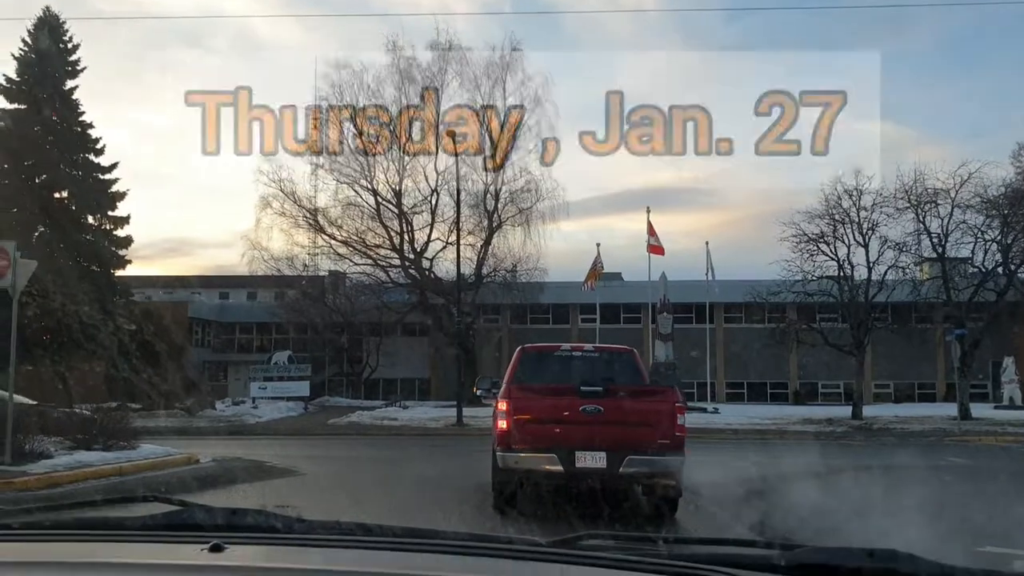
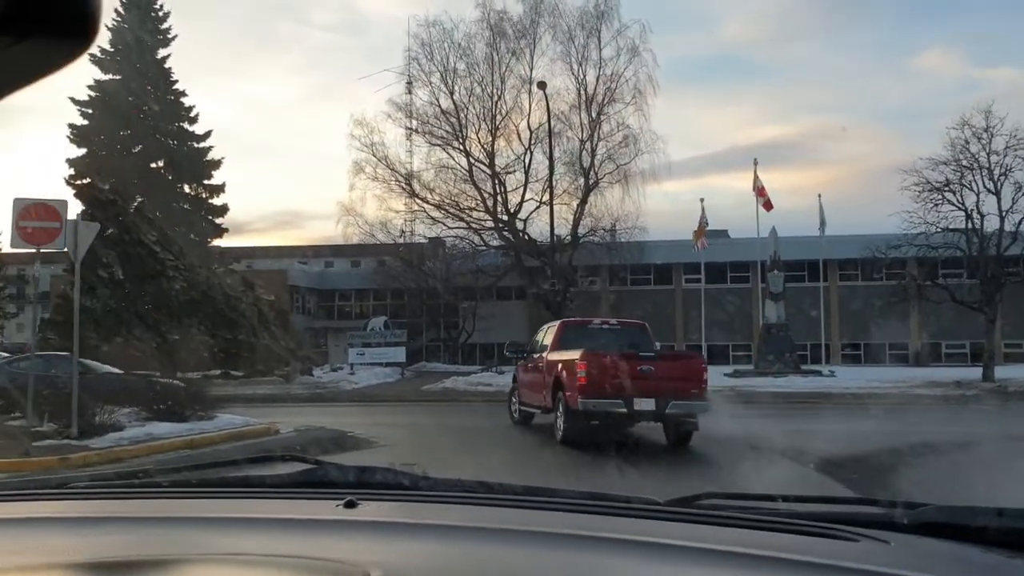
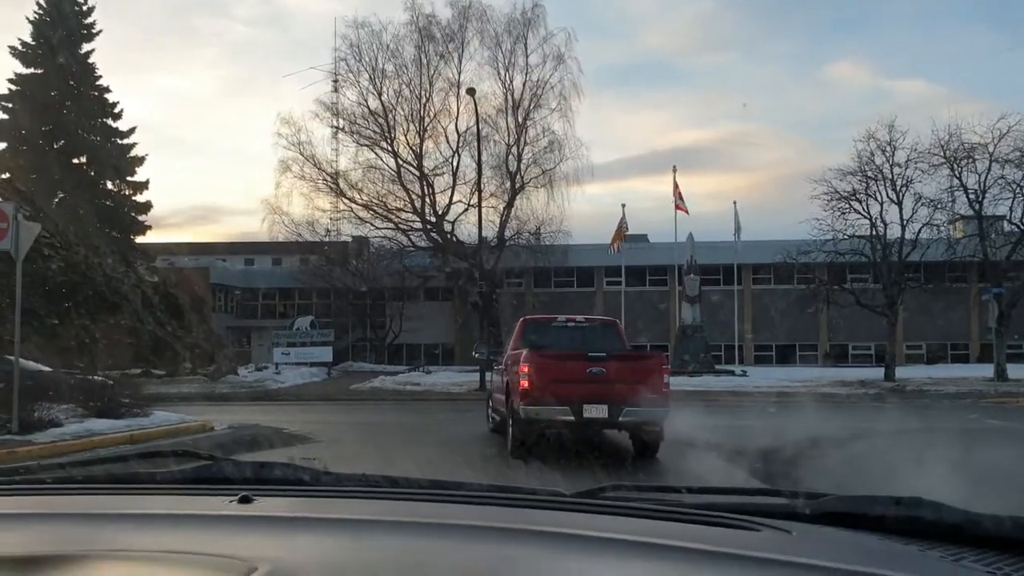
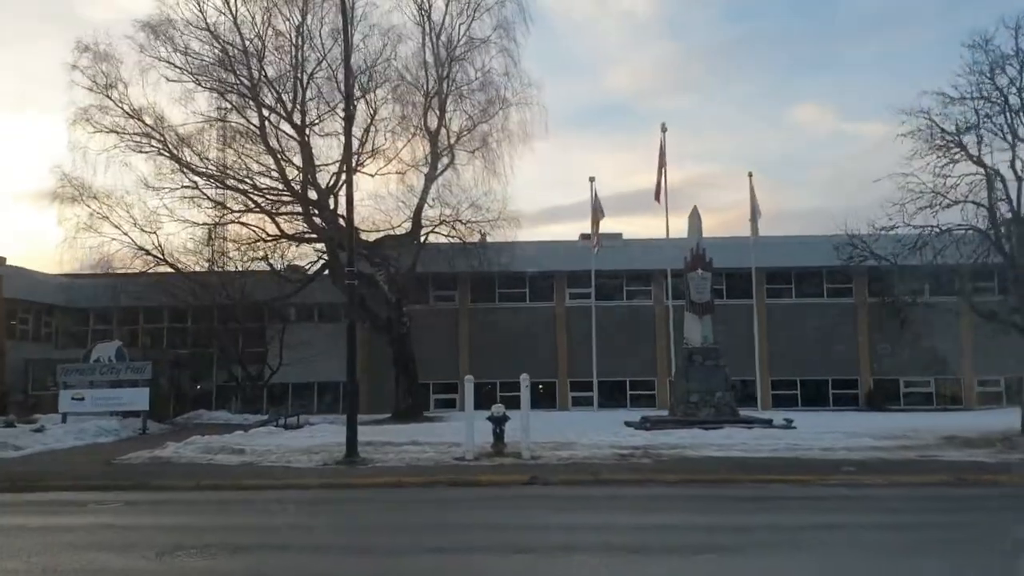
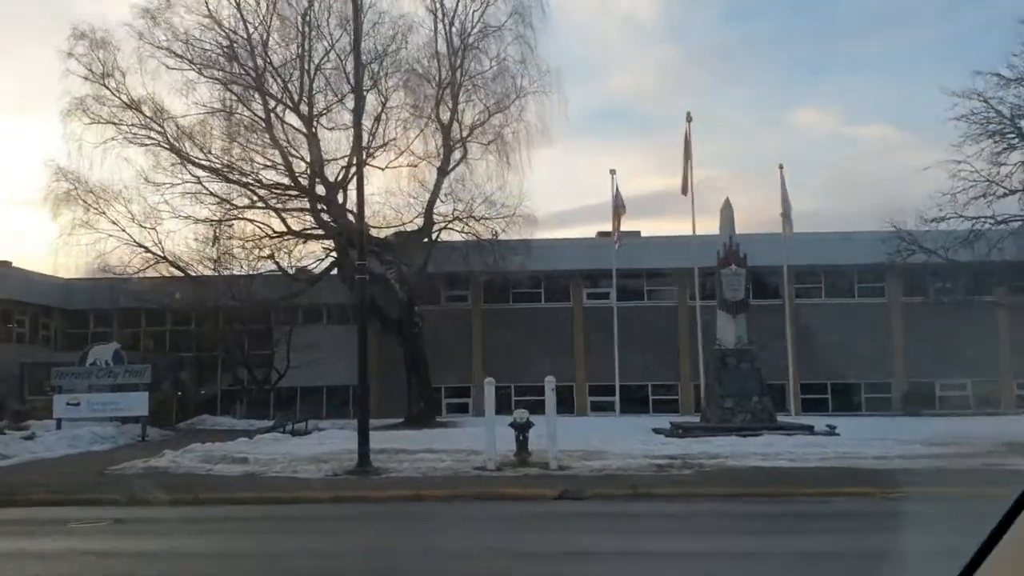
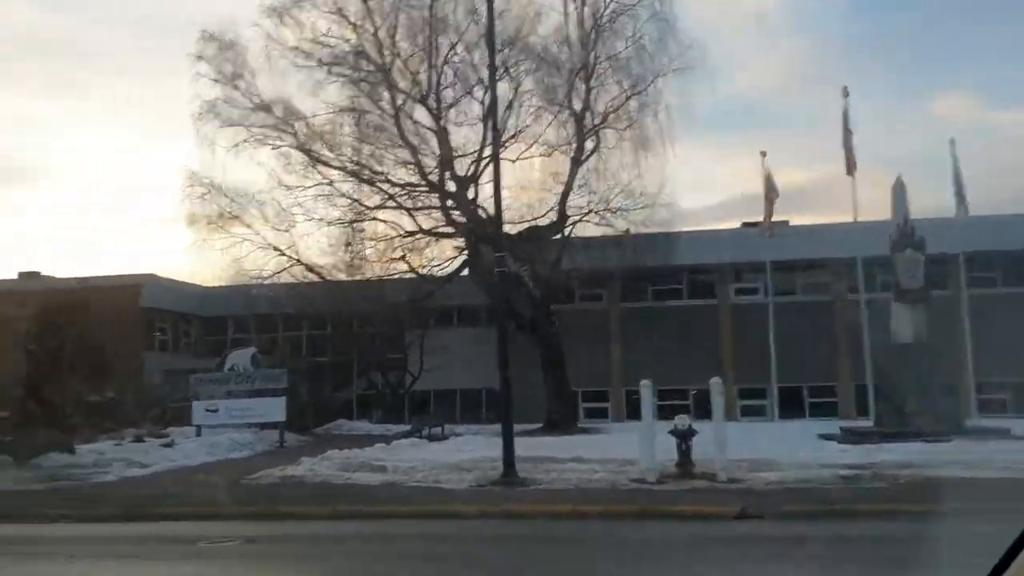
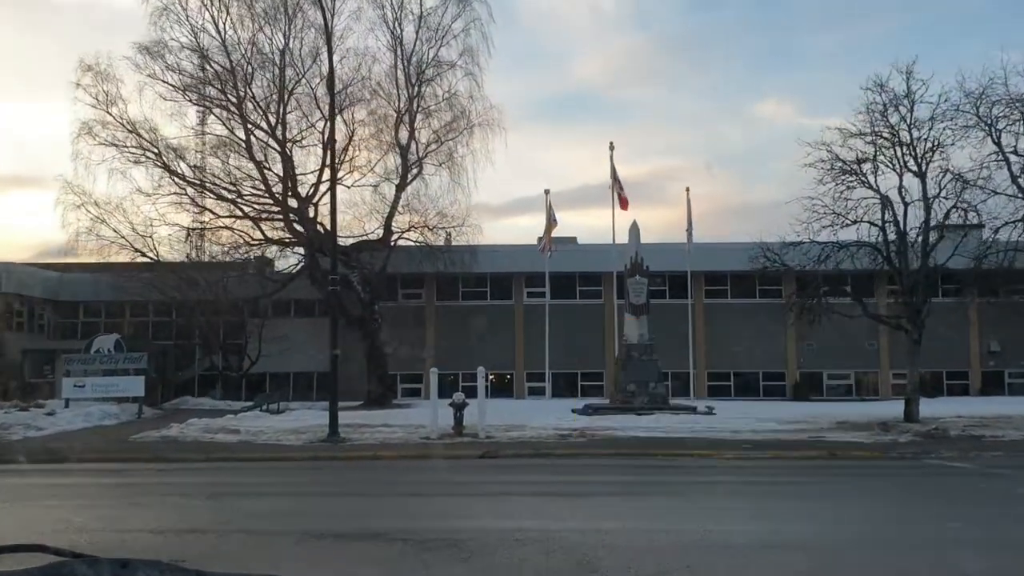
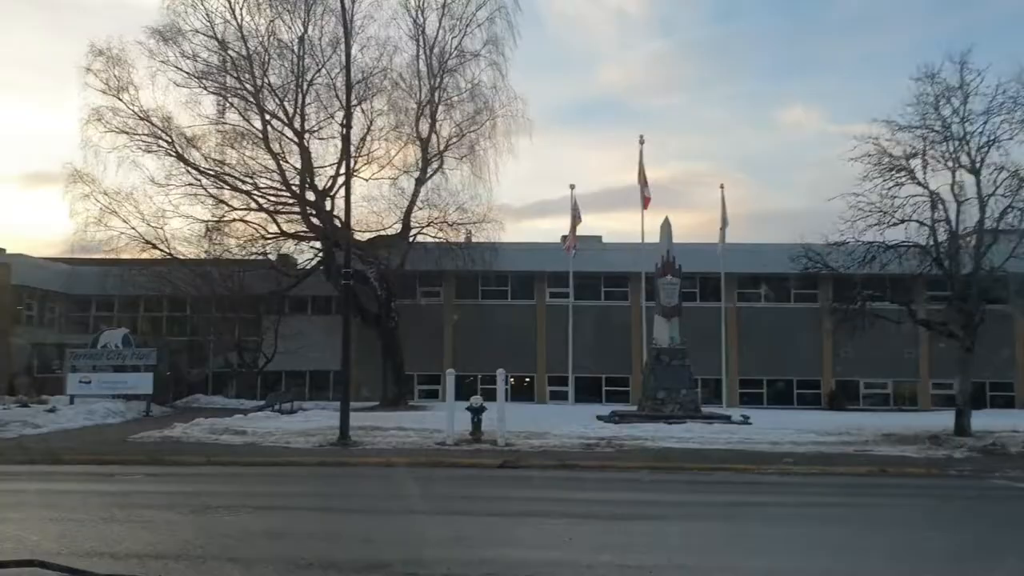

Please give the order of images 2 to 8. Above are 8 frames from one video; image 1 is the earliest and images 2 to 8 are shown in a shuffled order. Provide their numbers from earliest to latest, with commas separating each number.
3, 2, 7, 8, 4, 5, 6
